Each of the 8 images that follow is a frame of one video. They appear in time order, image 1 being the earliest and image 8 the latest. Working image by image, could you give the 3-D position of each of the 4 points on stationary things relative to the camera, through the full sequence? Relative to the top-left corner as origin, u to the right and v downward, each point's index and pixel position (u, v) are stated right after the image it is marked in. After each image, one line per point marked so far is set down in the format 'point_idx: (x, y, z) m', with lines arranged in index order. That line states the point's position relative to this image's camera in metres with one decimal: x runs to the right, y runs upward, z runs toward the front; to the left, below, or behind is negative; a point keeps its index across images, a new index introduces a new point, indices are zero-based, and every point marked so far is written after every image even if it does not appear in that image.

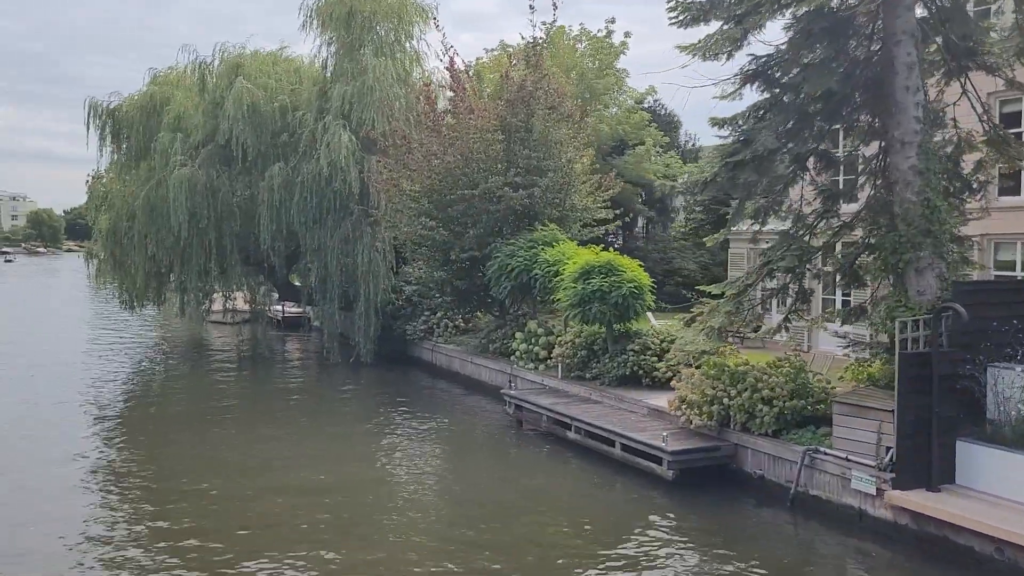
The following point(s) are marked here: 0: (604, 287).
0: (+1.4, 0.0, +13.3) m
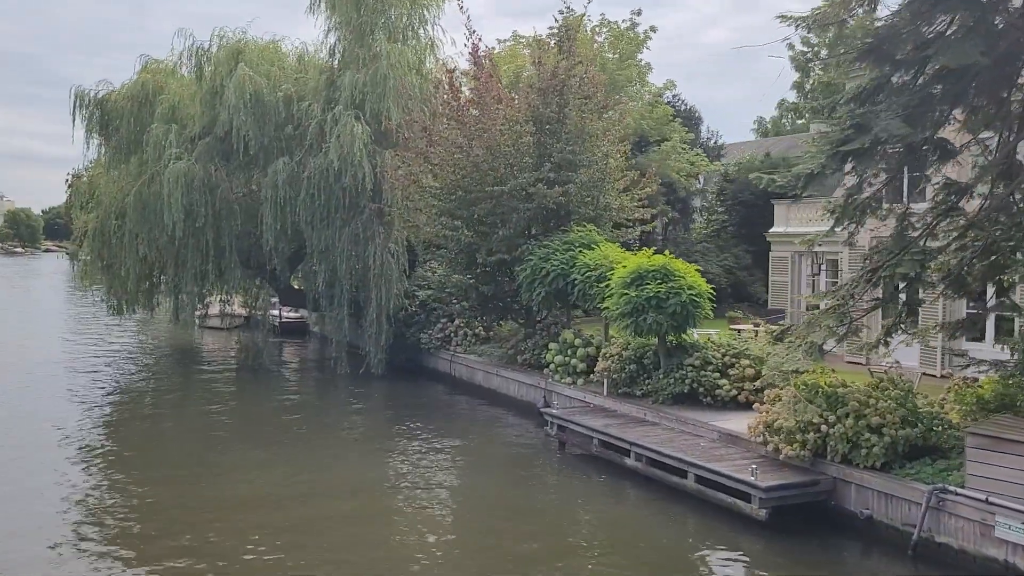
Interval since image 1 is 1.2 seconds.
0: (+2.0, -0.1, +11.9) m
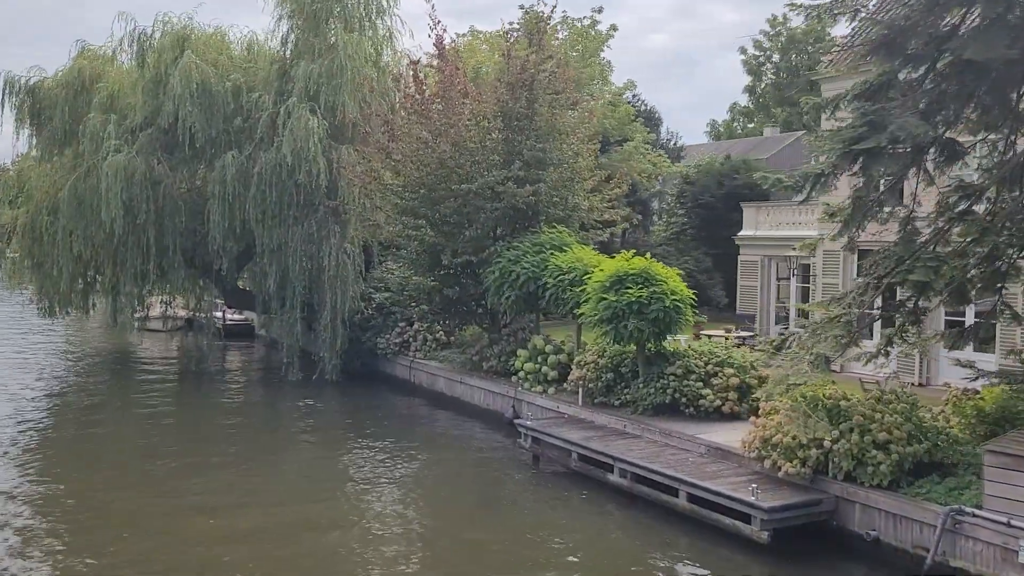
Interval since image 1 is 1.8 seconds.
0: (+1.6, -0.1, +11.3) m
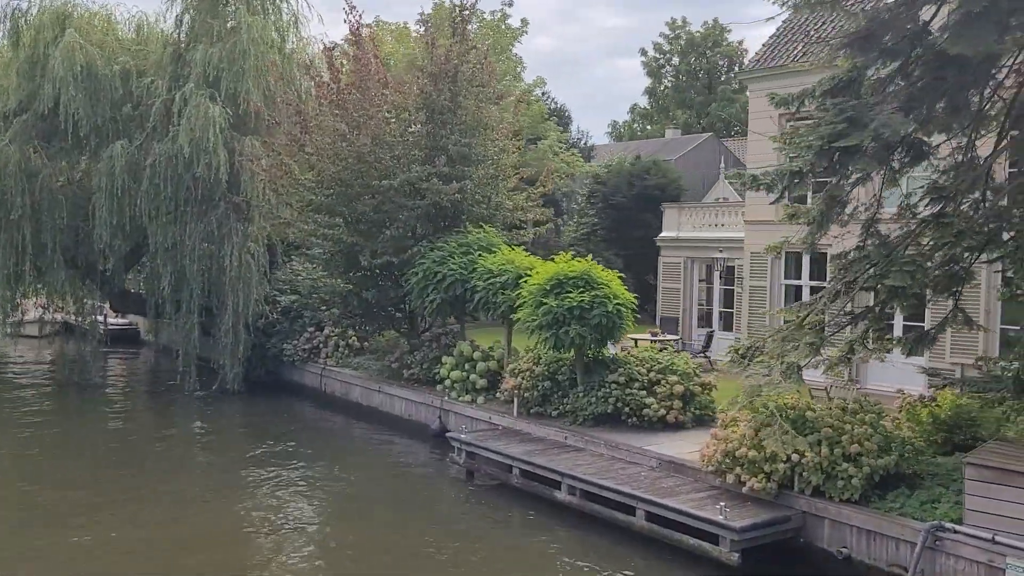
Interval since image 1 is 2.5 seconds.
0: (+0.9, -0.2, +10.7) m
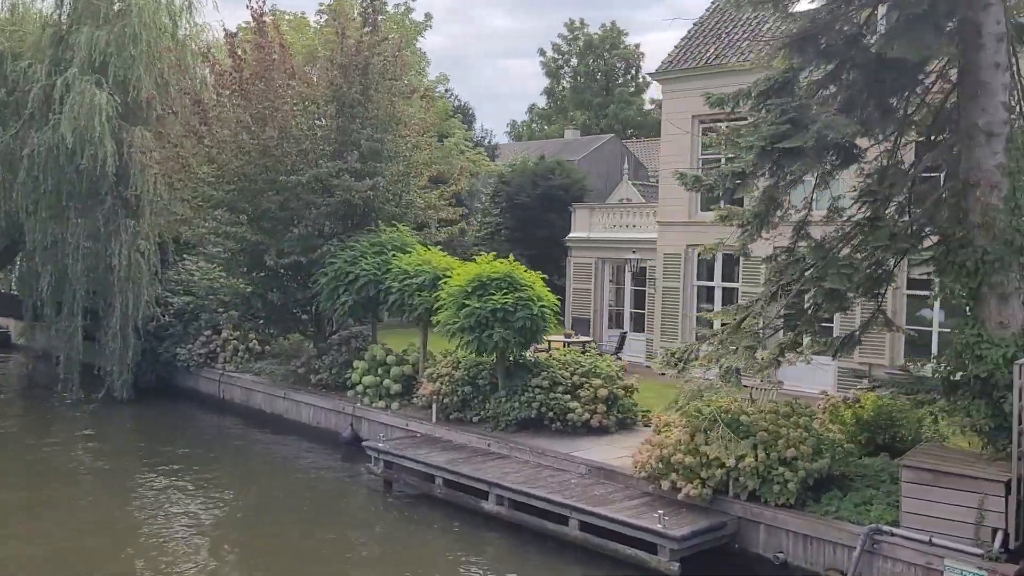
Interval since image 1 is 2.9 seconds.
0: (0.0, -0.2, +10.4) m
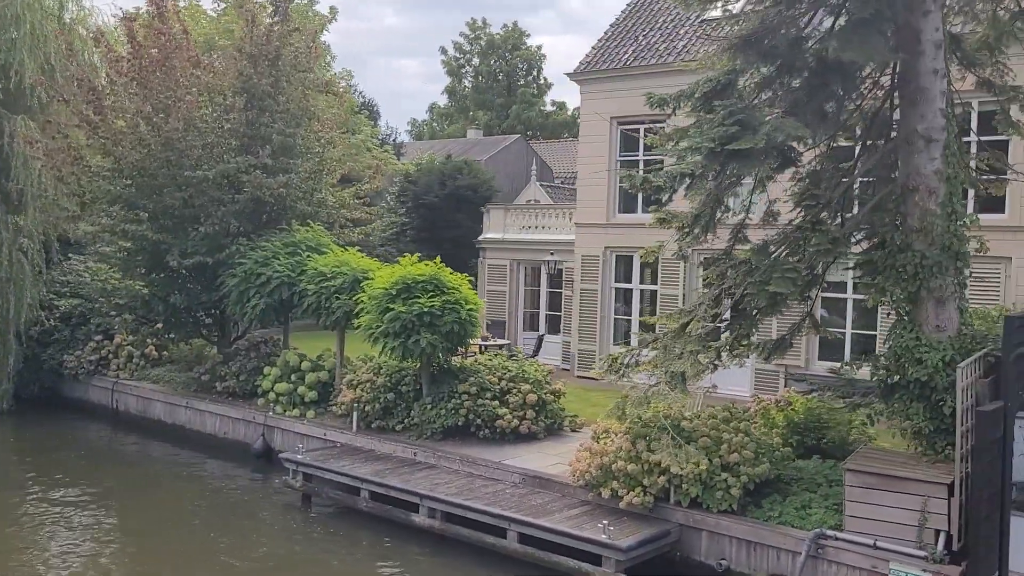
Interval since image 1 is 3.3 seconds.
0: (-0.9, -0.2, +10.0) m
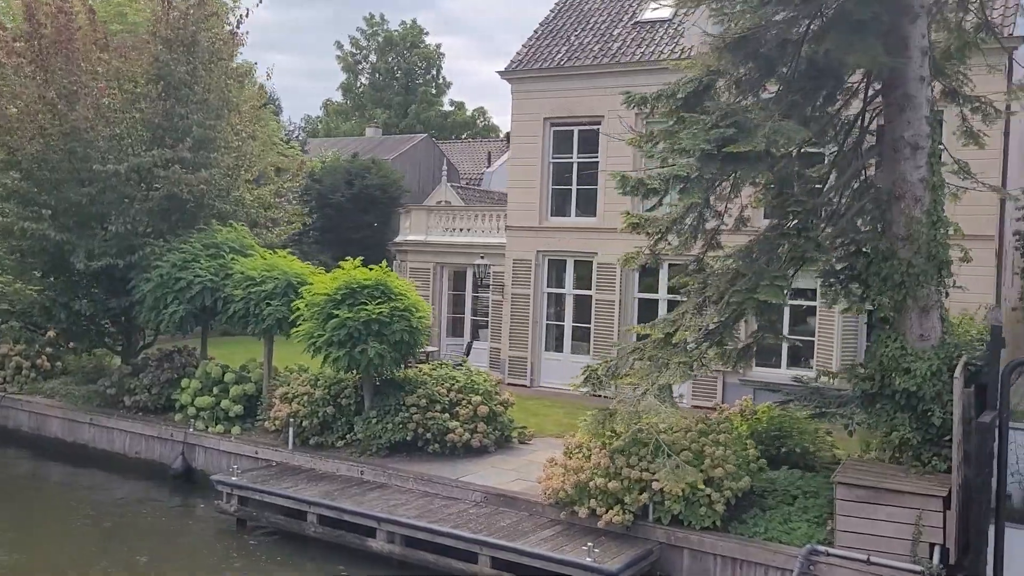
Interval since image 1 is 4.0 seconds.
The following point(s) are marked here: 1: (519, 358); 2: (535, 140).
0: (-1.3, -0.3, +9.4) m
1: (+0.1, -1.1, +14.4) m
2: (+0.4, +2.3, +14.3) m
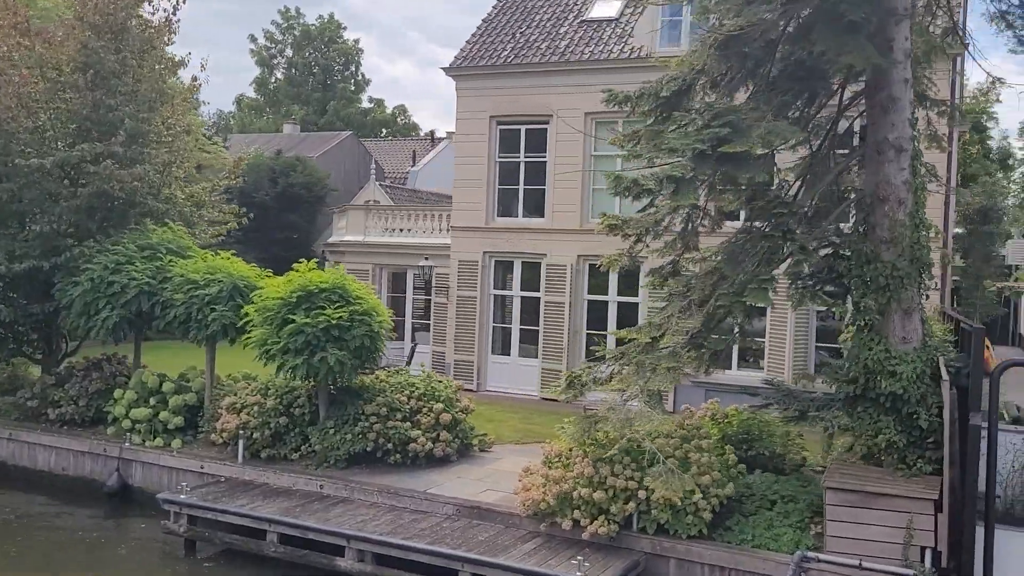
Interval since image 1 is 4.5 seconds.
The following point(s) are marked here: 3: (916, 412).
0: (-1.7, -0.3, +8.9) m
1: (-0.7, -1.1, +14.1) m
2: (-0.5, +2.3, +13.9) m
3: (+3.1, -1.0, +7.0) m
